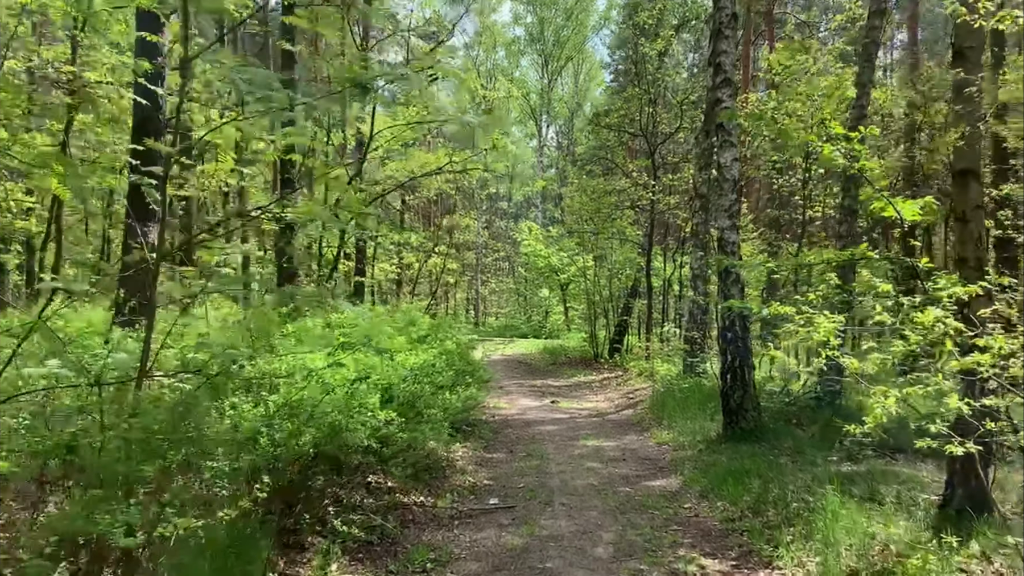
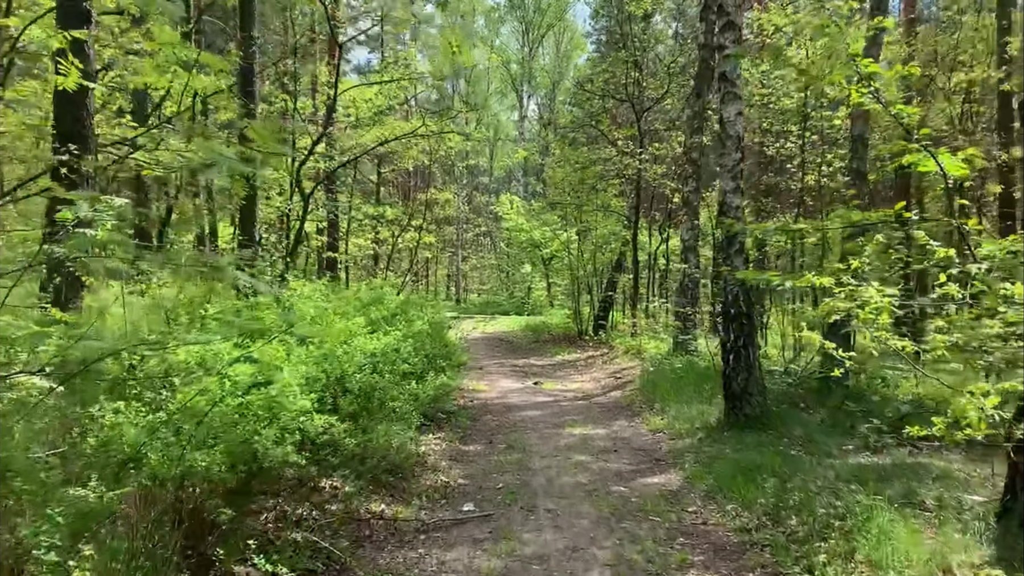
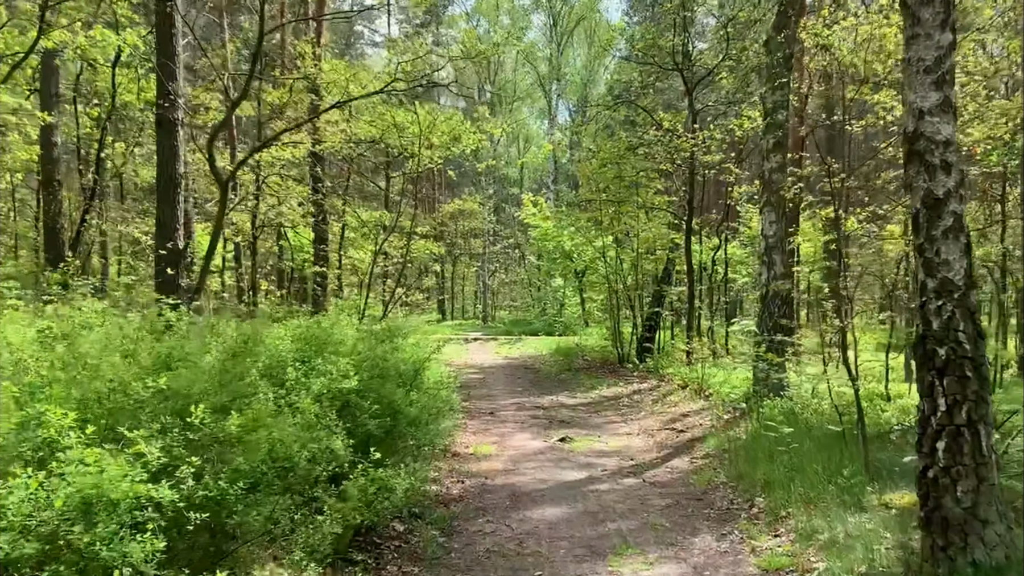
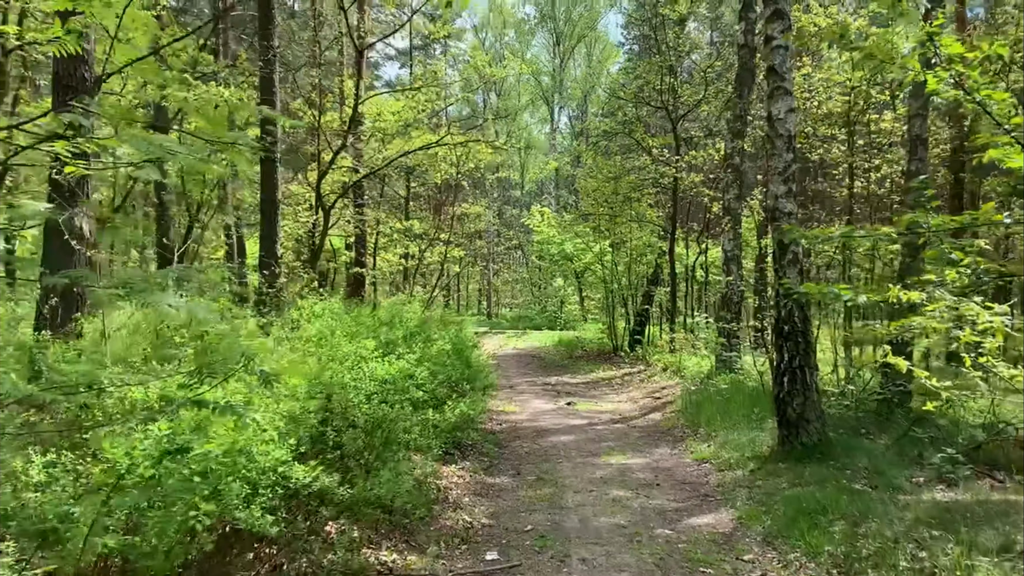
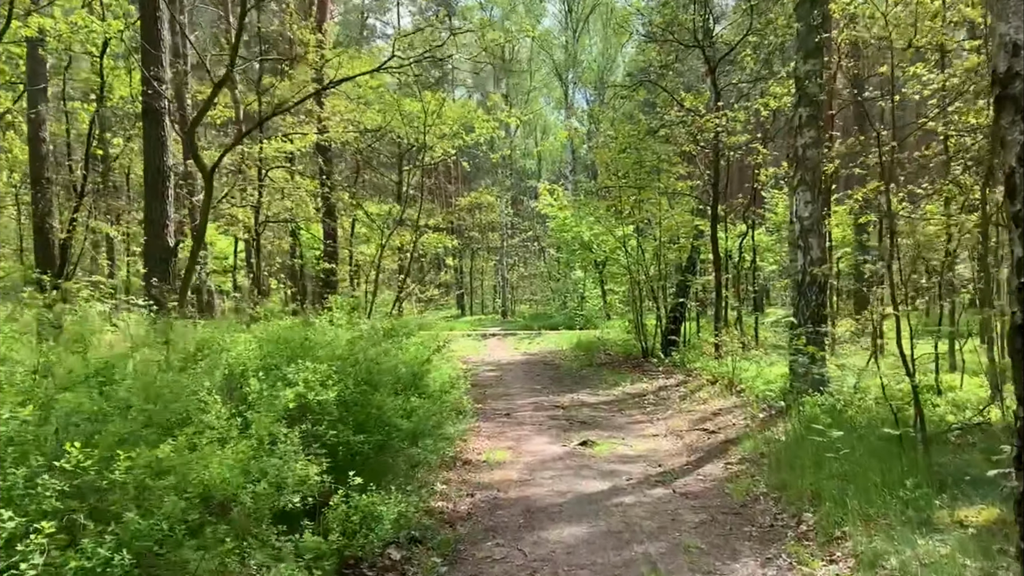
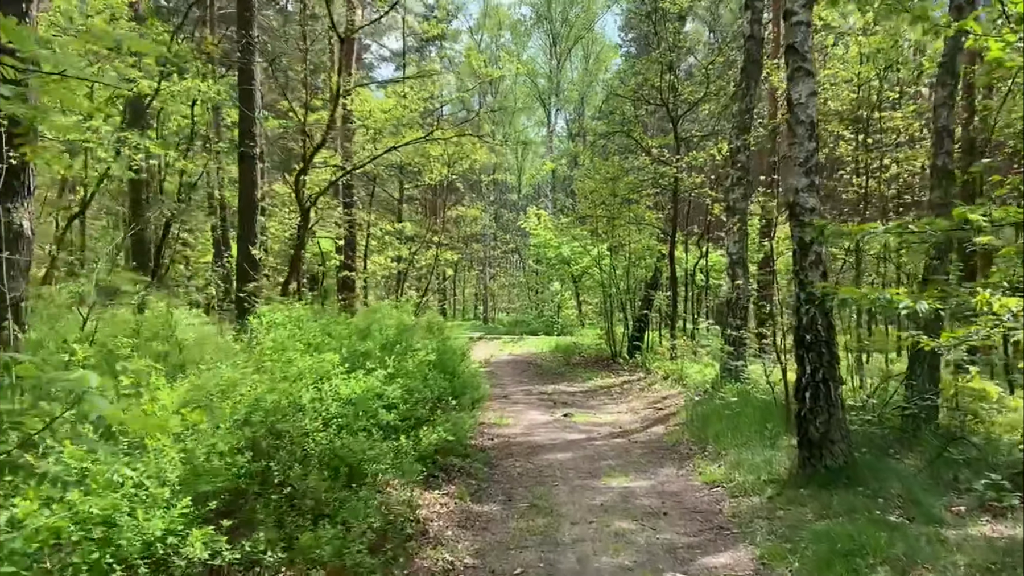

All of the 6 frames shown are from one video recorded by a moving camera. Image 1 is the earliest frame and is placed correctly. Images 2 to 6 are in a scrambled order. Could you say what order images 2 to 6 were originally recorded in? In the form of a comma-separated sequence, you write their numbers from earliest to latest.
2, 4, 6, 3, 5
